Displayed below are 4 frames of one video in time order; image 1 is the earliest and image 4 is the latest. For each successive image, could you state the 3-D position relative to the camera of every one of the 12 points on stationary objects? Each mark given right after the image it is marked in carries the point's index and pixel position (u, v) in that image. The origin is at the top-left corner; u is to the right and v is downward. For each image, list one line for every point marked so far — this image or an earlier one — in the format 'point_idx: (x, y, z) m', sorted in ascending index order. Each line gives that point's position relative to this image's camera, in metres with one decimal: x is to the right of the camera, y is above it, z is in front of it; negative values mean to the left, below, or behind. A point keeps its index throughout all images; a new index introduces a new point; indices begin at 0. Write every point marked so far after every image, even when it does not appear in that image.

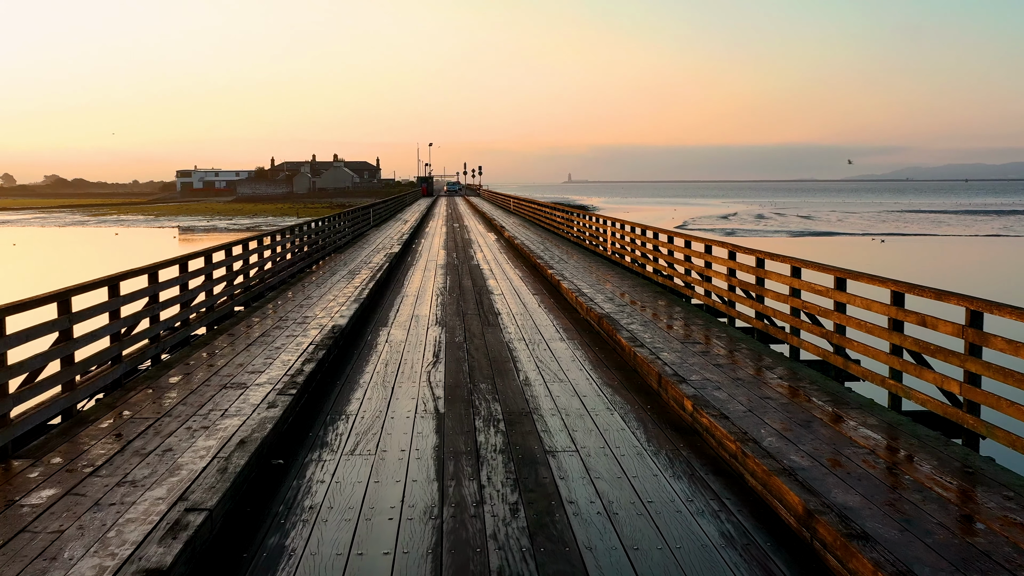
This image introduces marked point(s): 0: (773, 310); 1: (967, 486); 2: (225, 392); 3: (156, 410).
0: (+1.6, -0.1, +7.4) m
1: (+1.5, -0.6, +4.1) m
2: (-1.3, -0.5, +5.7) m
3: (-1.6, -0.5, +5.4) m
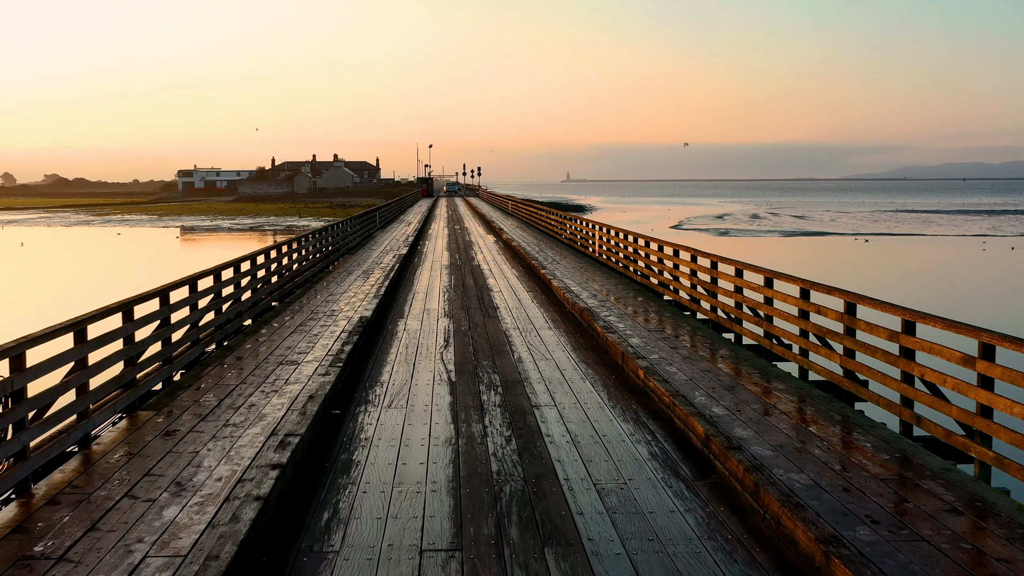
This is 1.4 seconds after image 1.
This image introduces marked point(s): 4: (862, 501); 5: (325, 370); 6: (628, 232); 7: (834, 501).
0: (+1.6, -0.1, +8.9) m
1: (+1.5, -0.6, +5.6) m
2: (-1.4, -0.5, +7.2) m
3: (-1.6, -0.5, +6.9) m
4: (+1.2, -0.7, +4.2) m
5: (-1.0, -0.4, +6.7) m
6: (+1.4, +0.7, +14.8) m
7: (+1.1, -0.7, +4.1) m
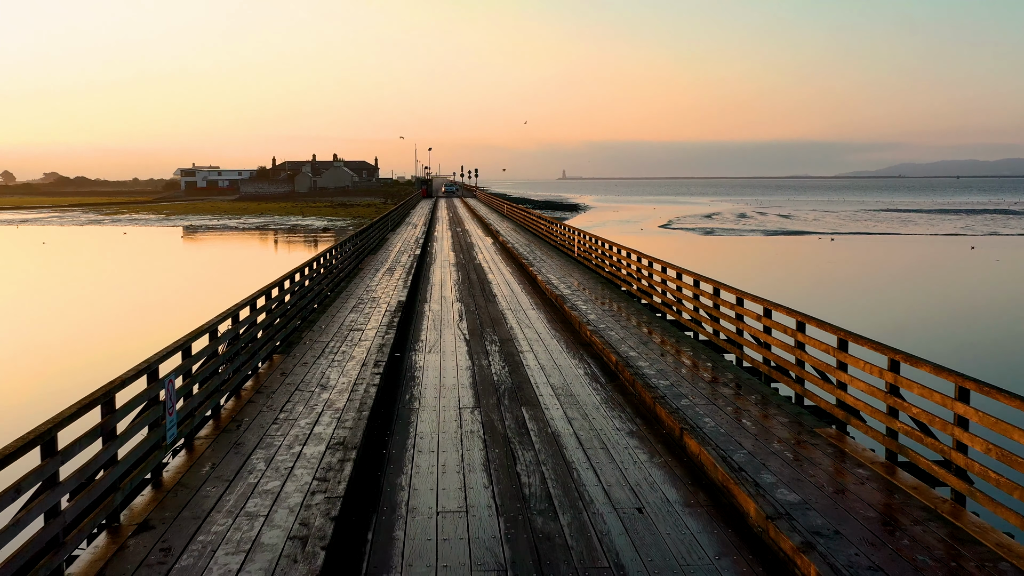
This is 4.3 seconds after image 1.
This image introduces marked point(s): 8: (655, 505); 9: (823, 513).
0: (+1.5, 0.0, +12.4) m
1: (+1.5, -0.6, +9.1) m
2: (-1.4, -0.4, +10.7) m
3: (-1.6, -0.4, +10.4) m
4: (+1.2, -0.7, +7.7) m
5: (-1.1, -0.4, +10.2) m
6: (+1.3, +0.8, +18.3) m
7: (+1.0, -0.6, +7.6) m
8: (+0.6, -0.9, +5.0) m
9: (+1.2, -0.9, +4.9) m
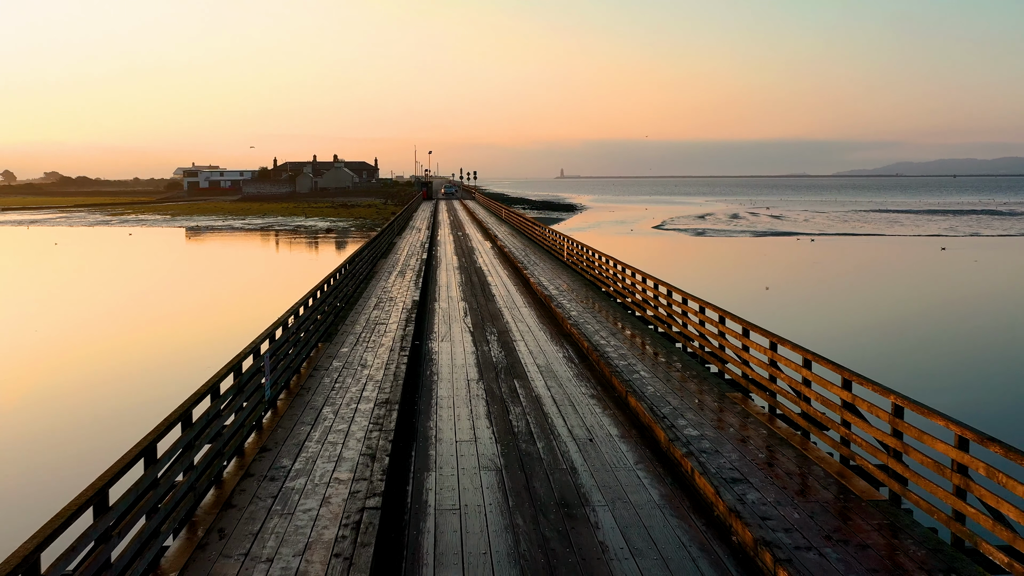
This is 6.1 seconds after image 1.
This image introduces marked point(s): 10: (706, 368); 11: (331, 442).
0: (+1.5, -0.1, +14.9) m
1: (+1.4, -0.6, +11.6) m
2: (-1.5, -0.4, +13.1) m
3: (-1.7, -0.5, +12.8) m
4: (+1.1, -0.7, +10.2) m
5: (-1.1, -0.4, +12.6) m
6: (+1.2, +0.8, +20.8) m
7: (+1.0, -0.7, +10.1) m
8: (+0.5, -0.9, +7.4) m
9: (+1.2, -0.9, +7.3) m
10: (+1.6, -0.7, +10.2) m
11: (-1.1, -0.9, +7.3) m
